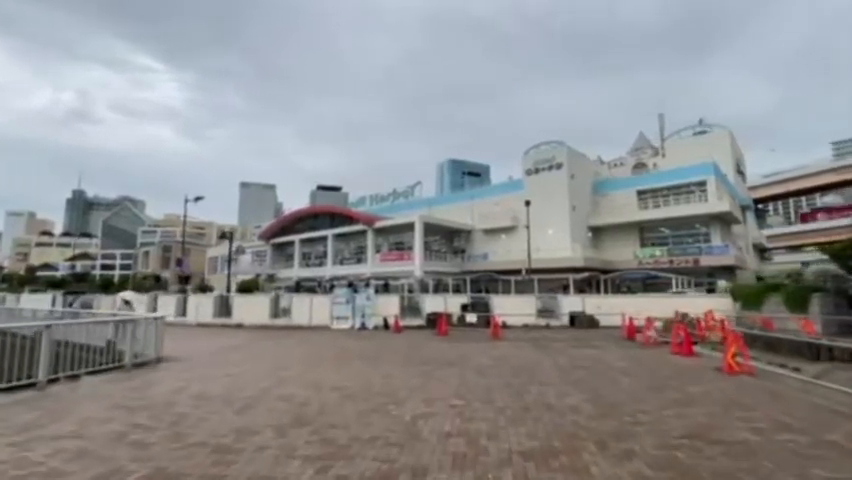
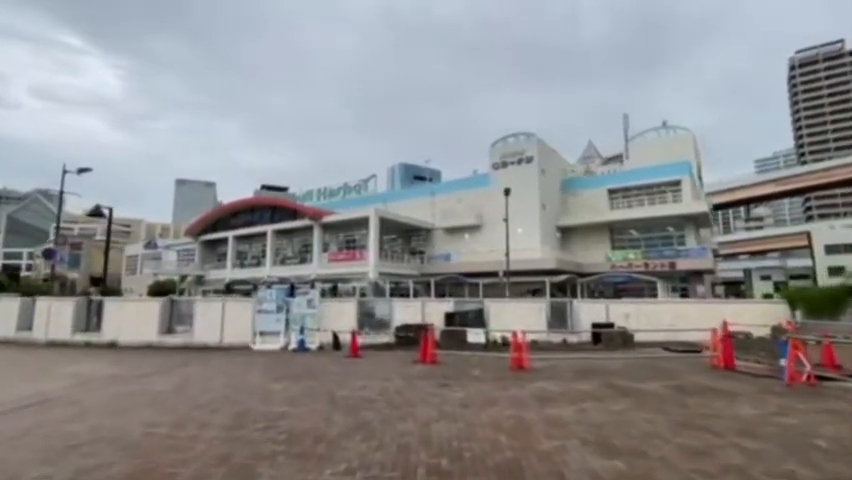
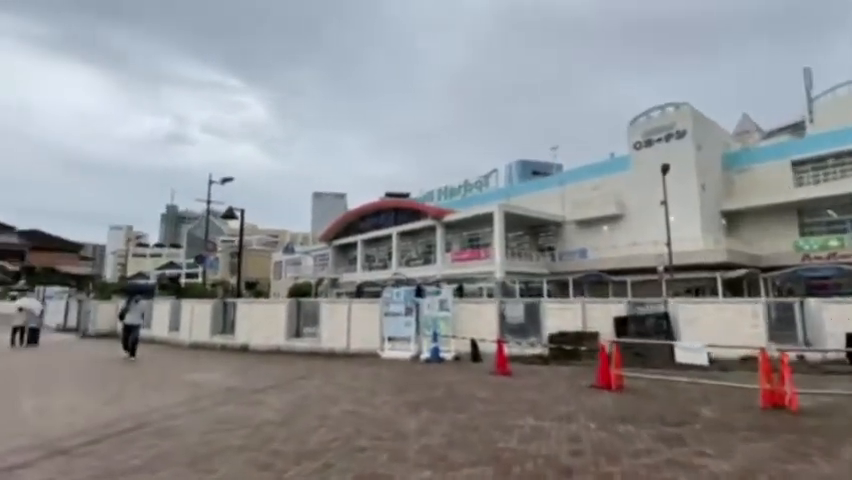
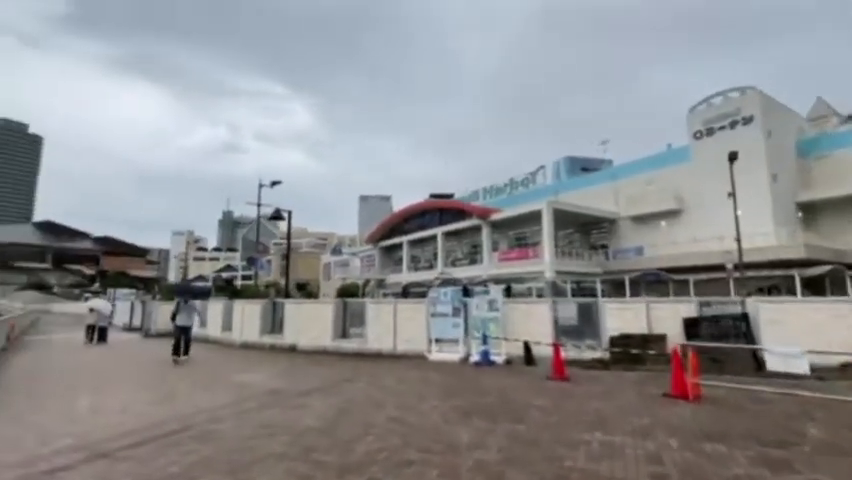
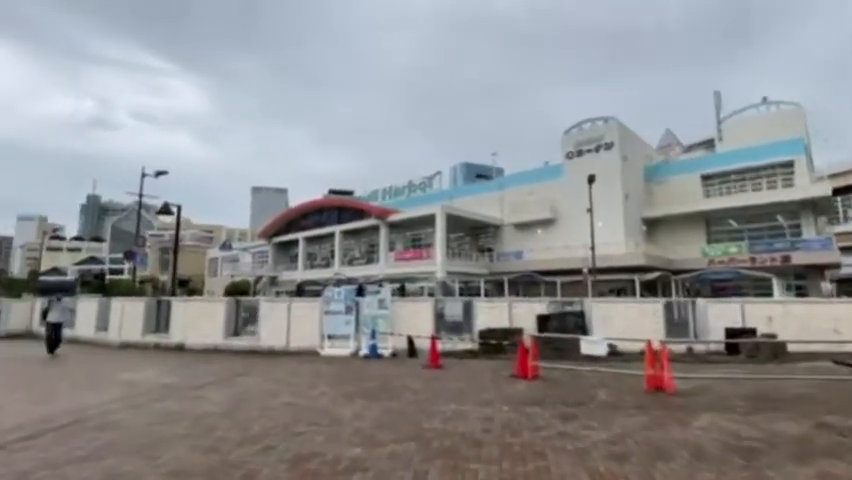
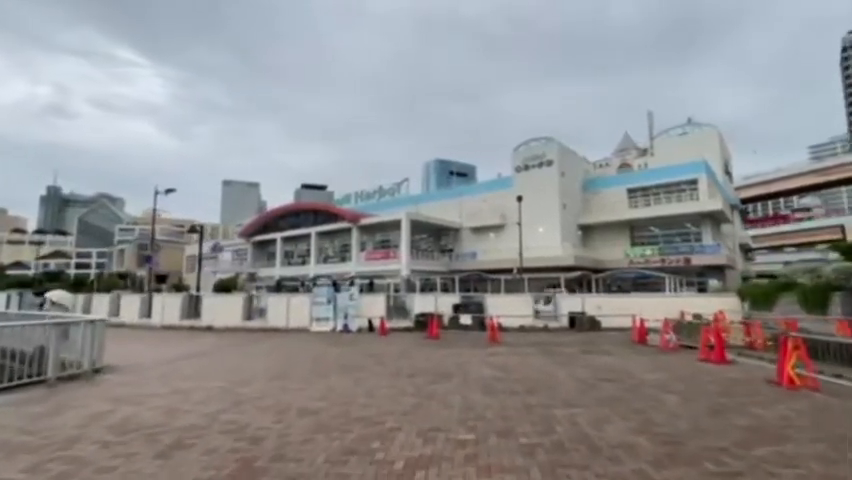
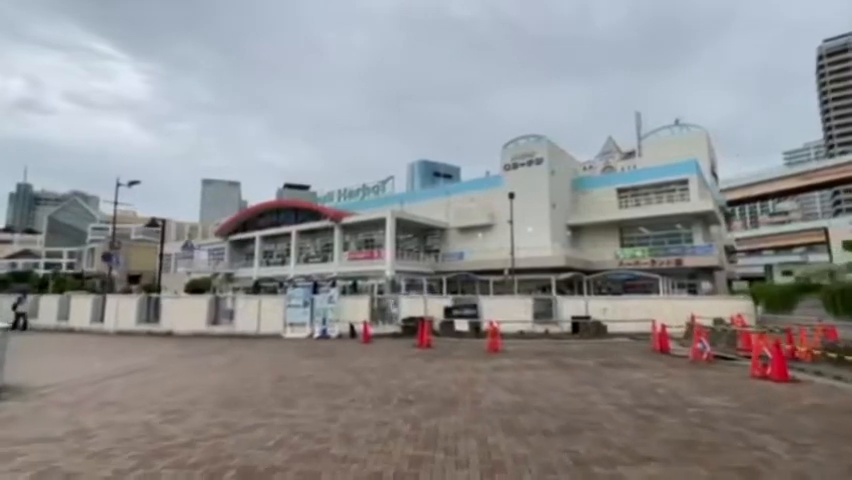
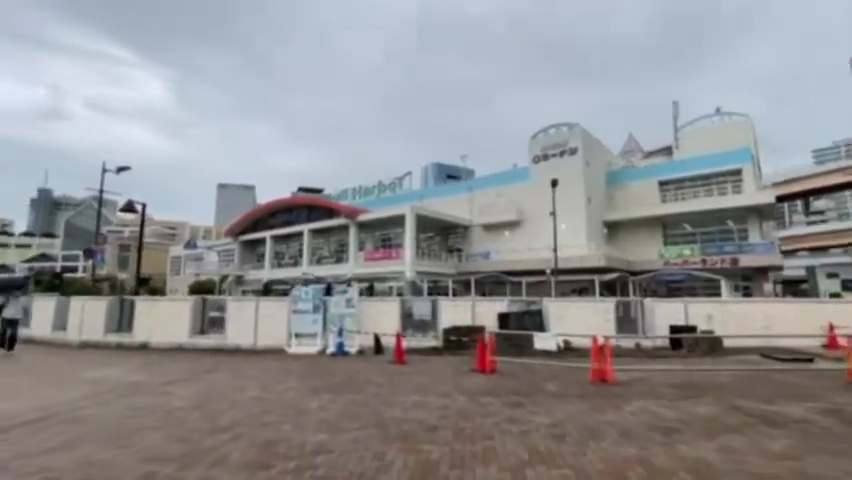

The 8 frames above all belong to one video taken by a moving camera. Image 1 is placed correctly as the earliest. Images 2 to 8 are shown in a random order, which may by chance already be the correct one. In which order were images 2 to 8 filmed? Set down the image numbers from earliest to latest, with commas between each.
6, 7, 2, 8, 5, 3, 4
